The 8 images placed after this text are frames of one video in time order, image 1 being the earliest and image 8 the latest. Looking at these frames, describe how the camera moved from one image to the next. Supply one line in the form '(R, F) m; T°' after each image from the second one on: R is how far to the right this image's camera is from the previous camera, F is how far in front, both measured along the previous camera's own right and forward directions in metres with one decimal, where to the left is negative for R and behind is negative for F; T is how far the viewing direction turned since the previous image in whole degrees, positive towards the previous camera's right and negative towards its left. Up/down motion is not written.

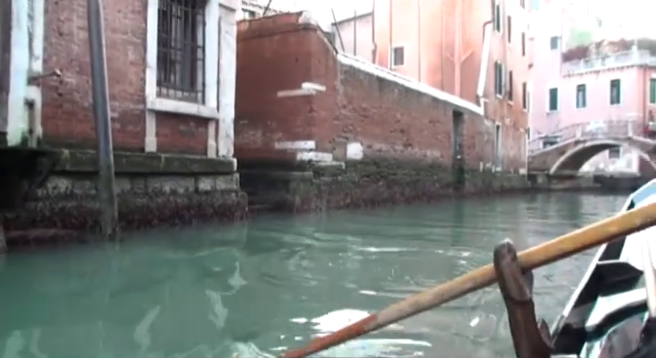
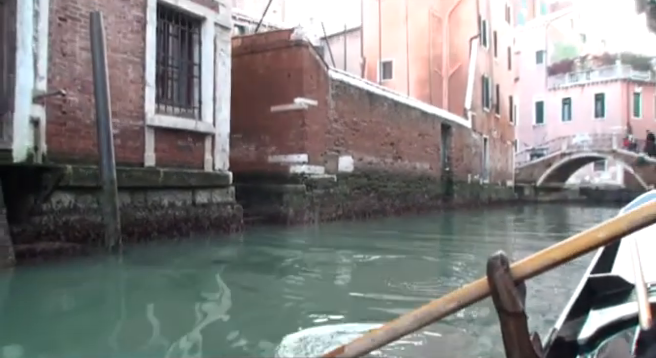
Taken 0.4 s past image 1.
(-0.1, -0.2) m; +1°
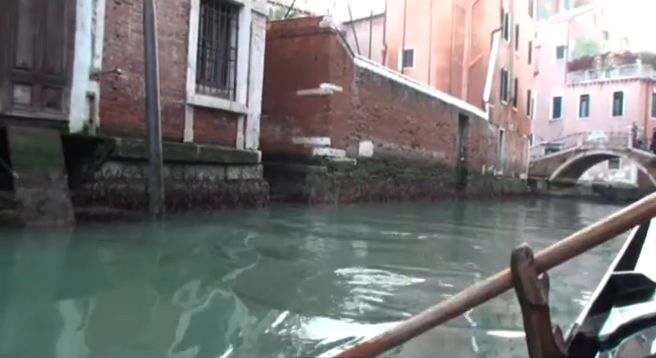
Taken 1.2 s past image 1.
(-0.2, -0.5) m; -1°
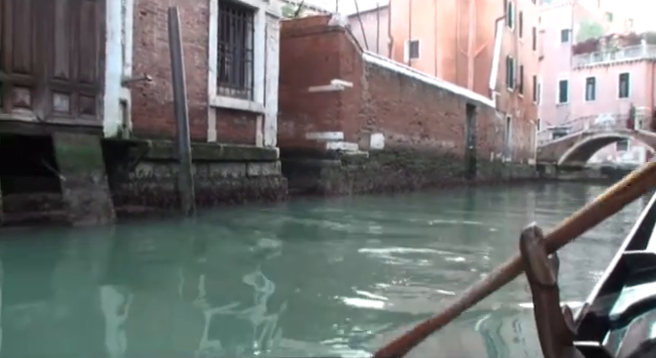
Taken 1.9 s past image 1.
(-0.1, -0.4) m; -1°
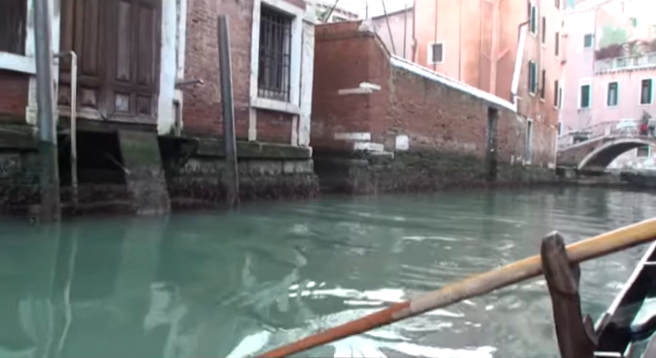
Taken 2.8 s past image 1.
(-0.2, -0.6) m; -2°
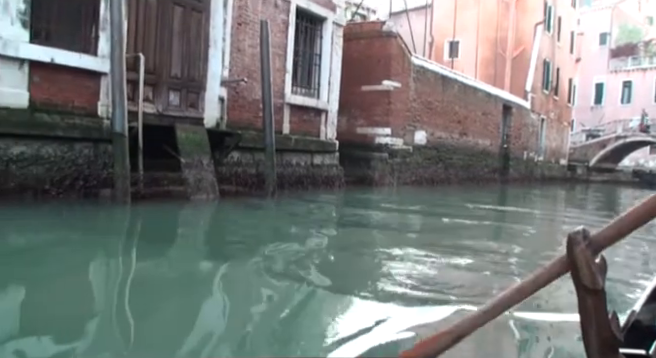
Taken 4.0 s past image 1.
(-0.3, -0.7) m; -1°
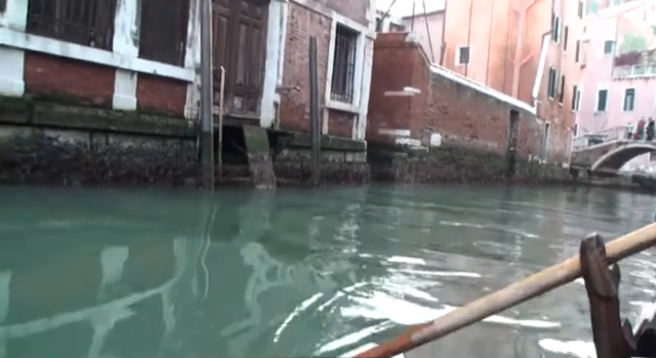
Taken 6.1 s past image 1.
(-0.6, -1.4) m; 0°
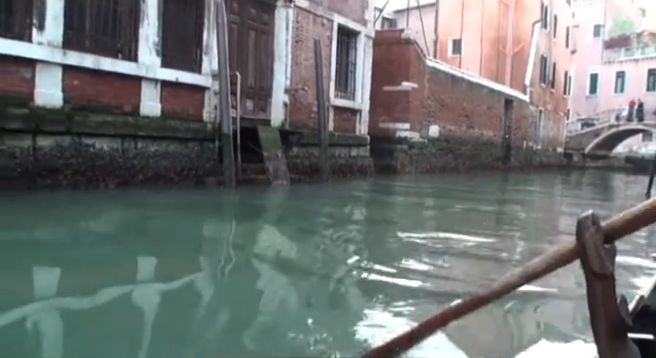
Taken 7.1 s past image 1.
(-0.2, -0.6) m; 0°
